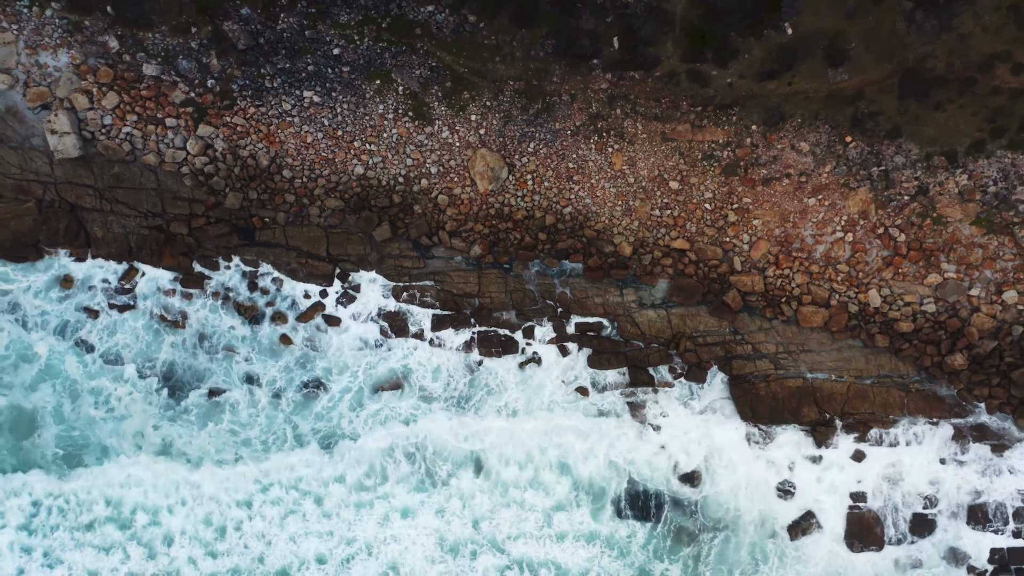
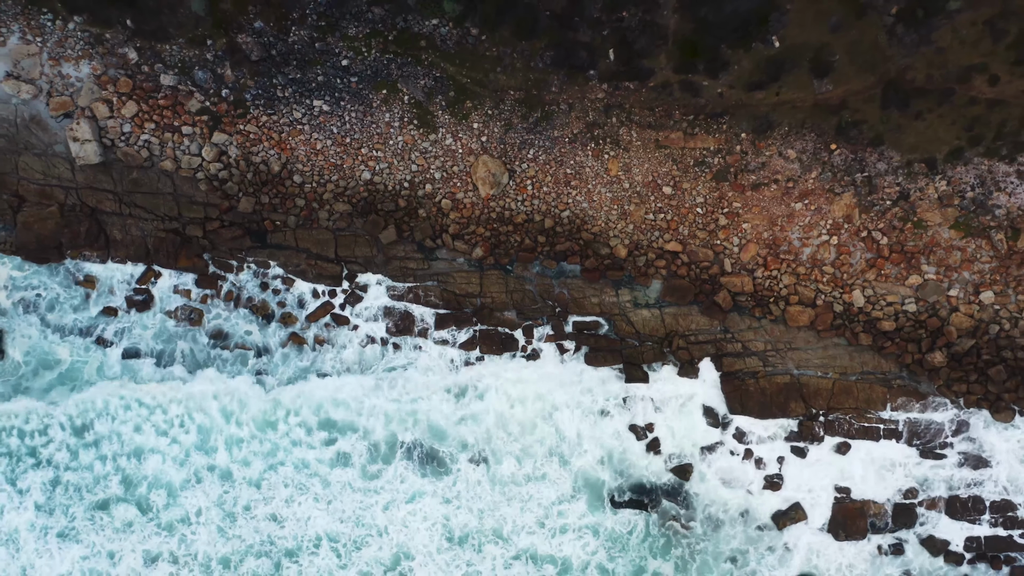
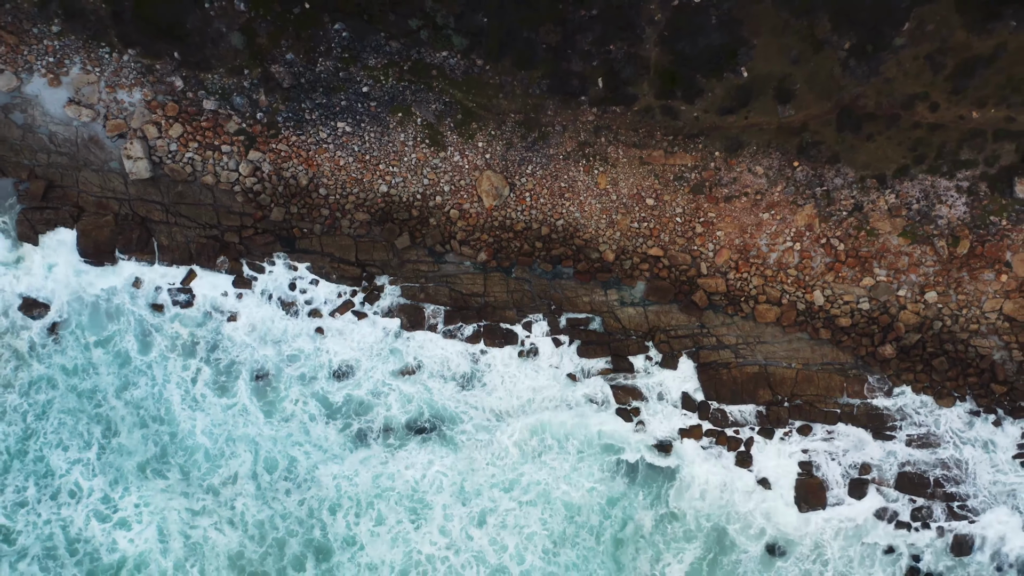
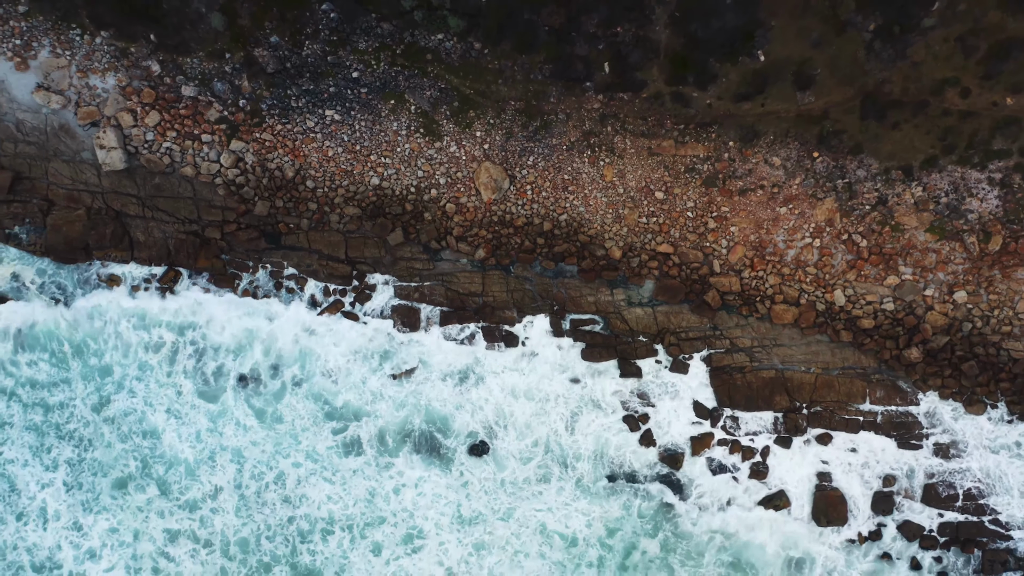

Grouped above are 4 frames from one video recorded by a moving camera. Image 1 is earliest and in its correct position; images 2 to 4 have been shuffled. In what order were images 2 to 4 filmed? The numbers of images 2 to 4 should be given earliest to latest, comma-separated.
2, 4, 3
